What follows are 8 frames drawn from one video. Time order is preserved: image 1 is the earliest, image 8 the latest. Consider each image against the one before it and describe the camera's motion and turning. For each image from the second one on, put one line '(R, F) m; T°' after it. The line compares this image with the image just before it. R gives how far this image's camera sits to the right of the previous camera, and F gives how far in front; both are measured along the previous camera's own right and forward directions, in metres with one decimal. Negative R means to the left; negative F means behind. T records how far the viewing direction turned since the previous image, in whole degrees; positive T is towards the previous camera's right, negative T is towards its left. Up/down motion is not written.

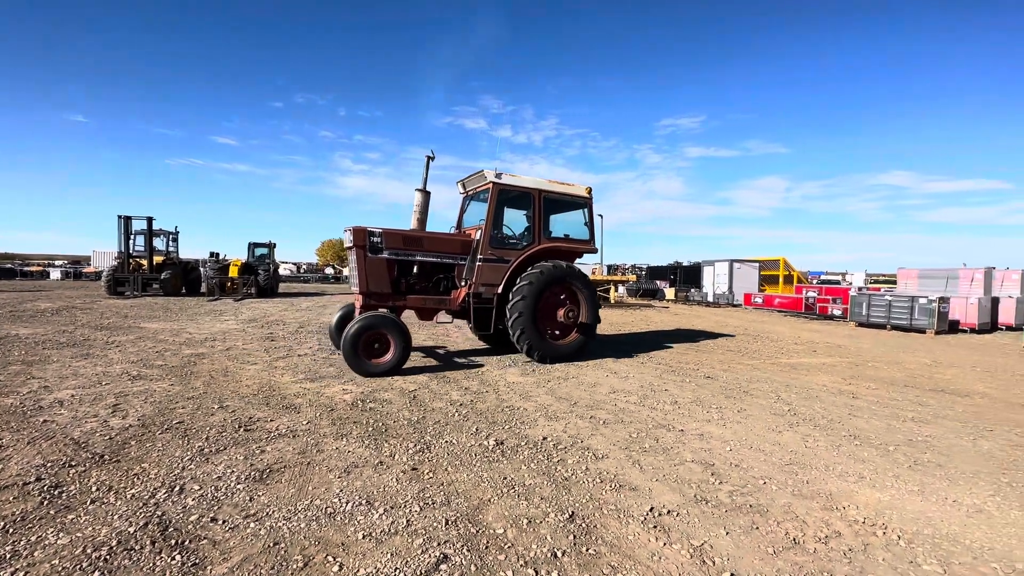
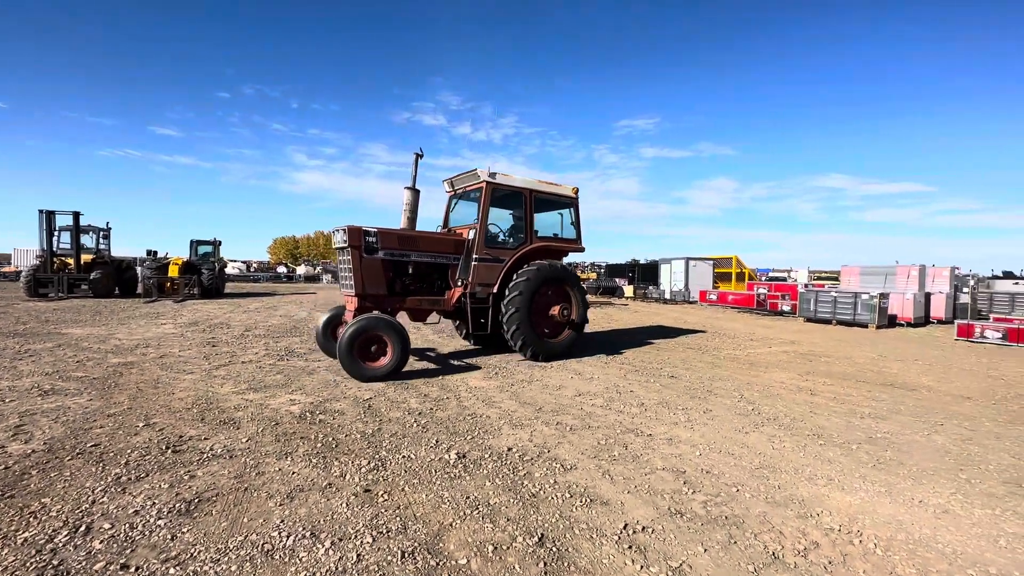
(0.0, +0.3) m; +5°
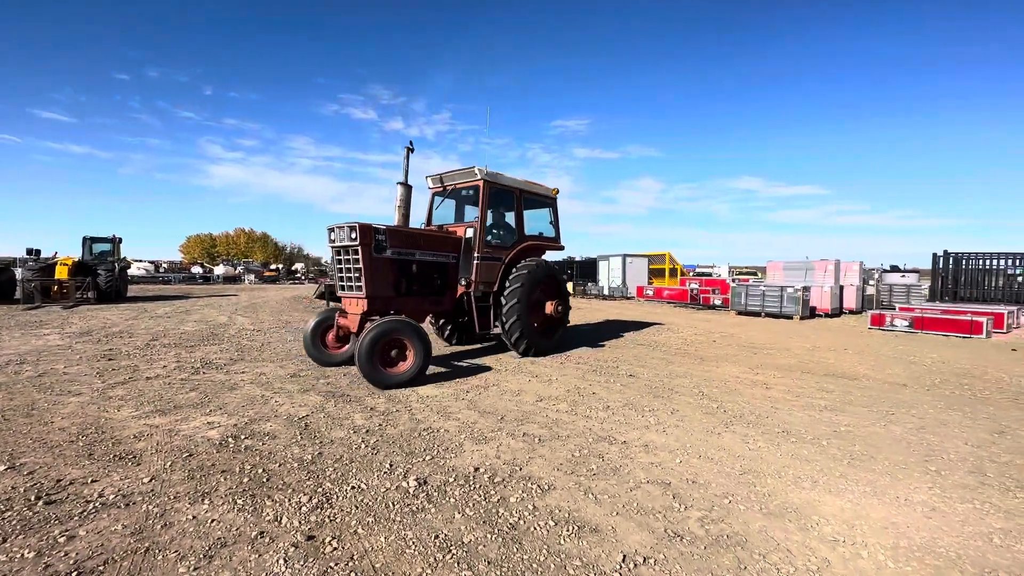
(-0.2, +0.5) m; +8°
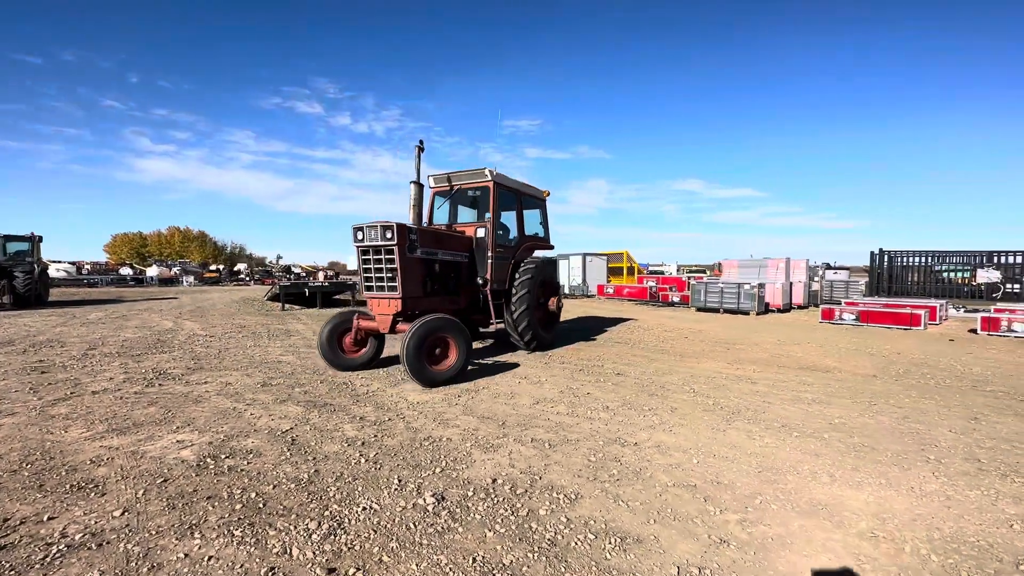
(-0.4, +0.2) m; +6°
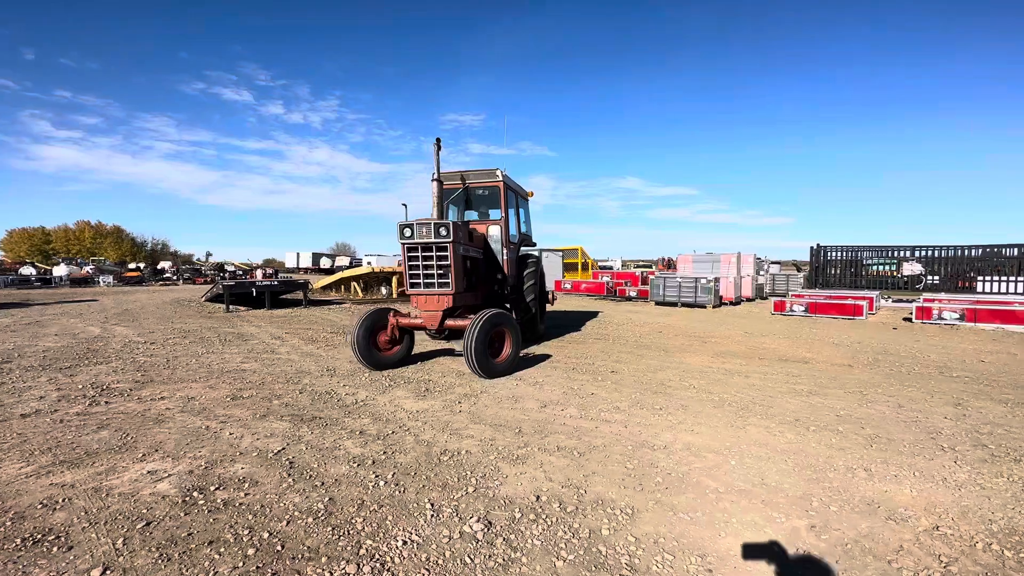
(-0.6, +0.3) m; +7°
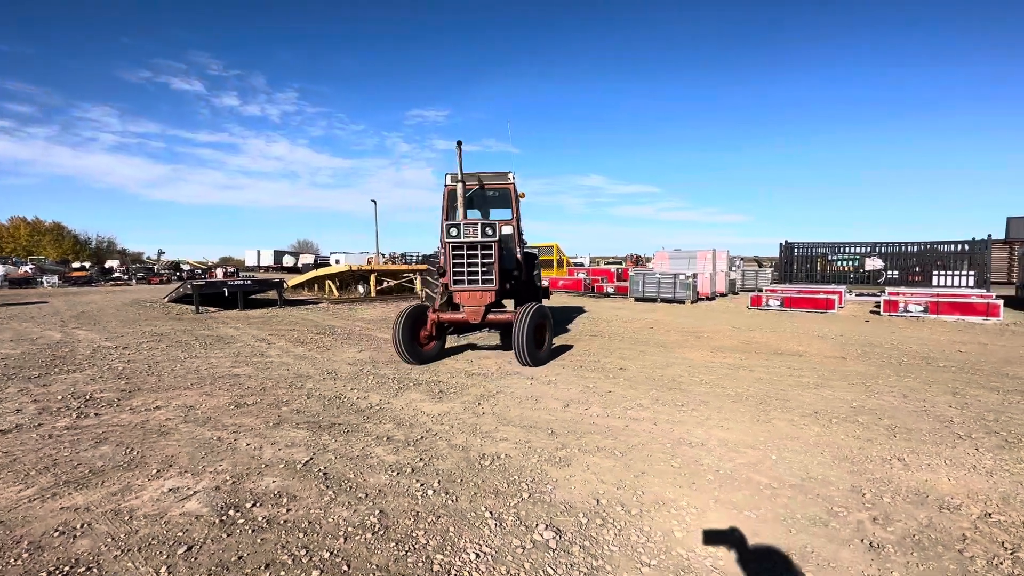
(-0.6, +0.1) m; +4°
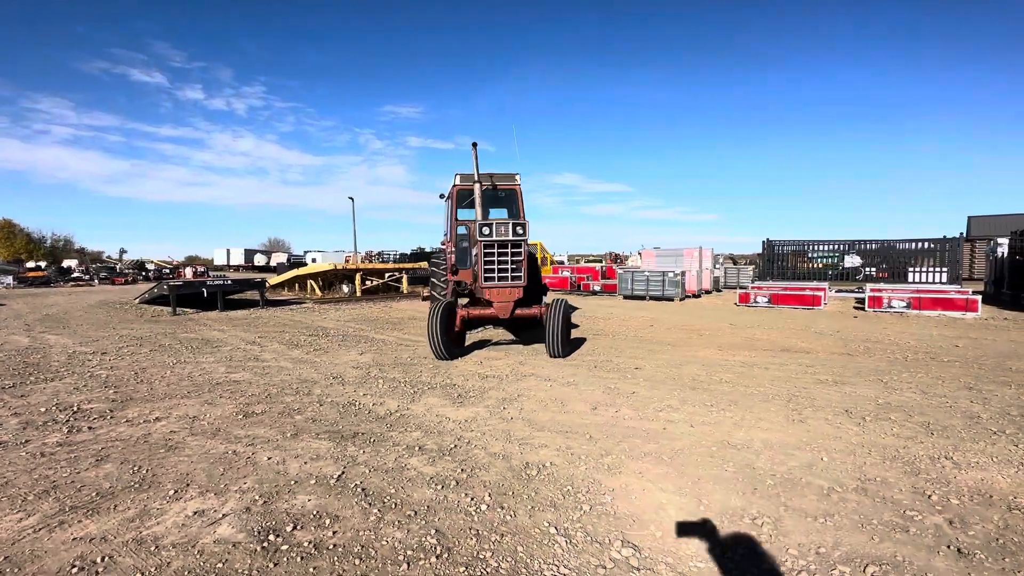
(-0.5, +0.2) m; +3°
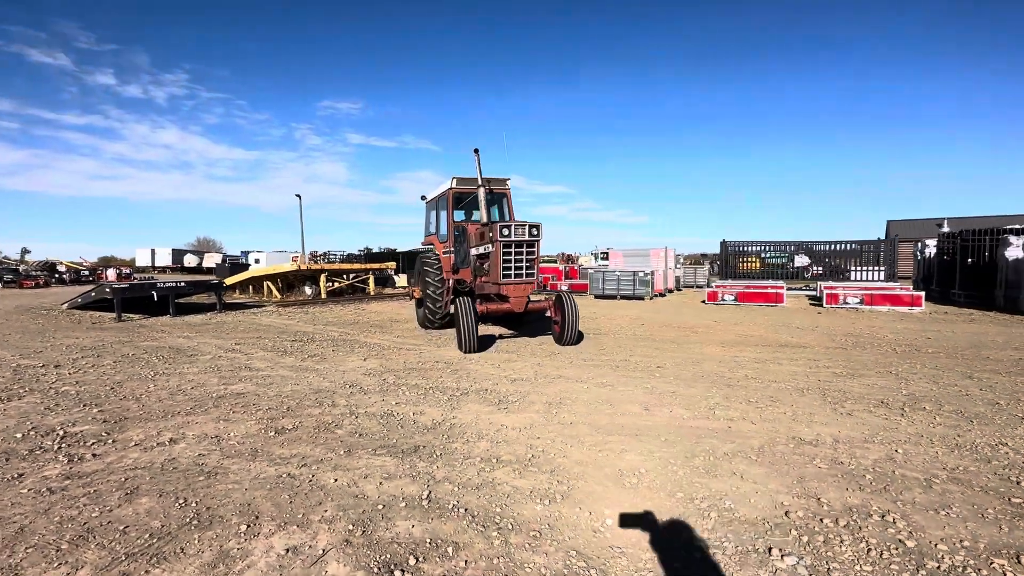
(-1.0, +0.3) m; +7°
